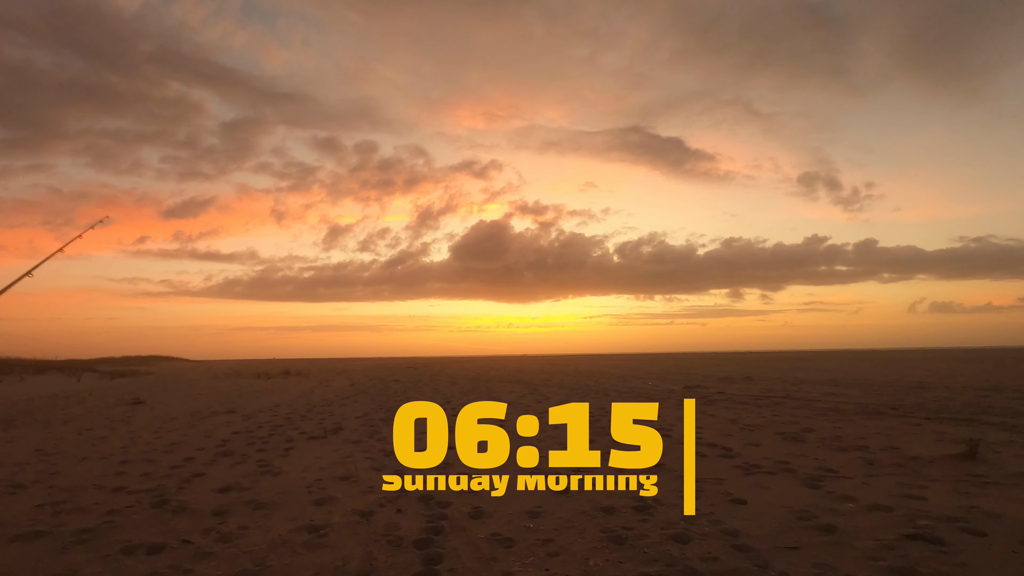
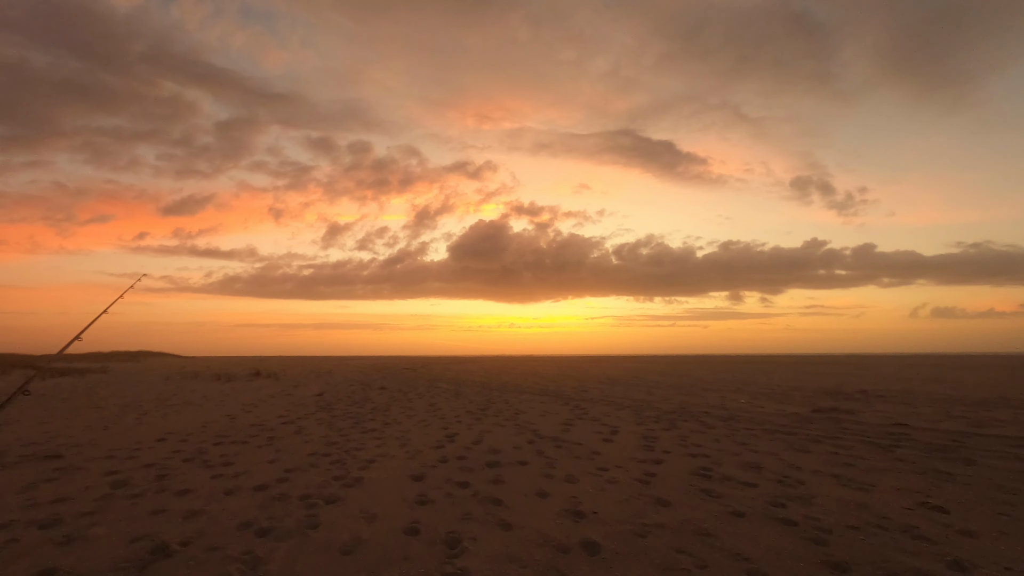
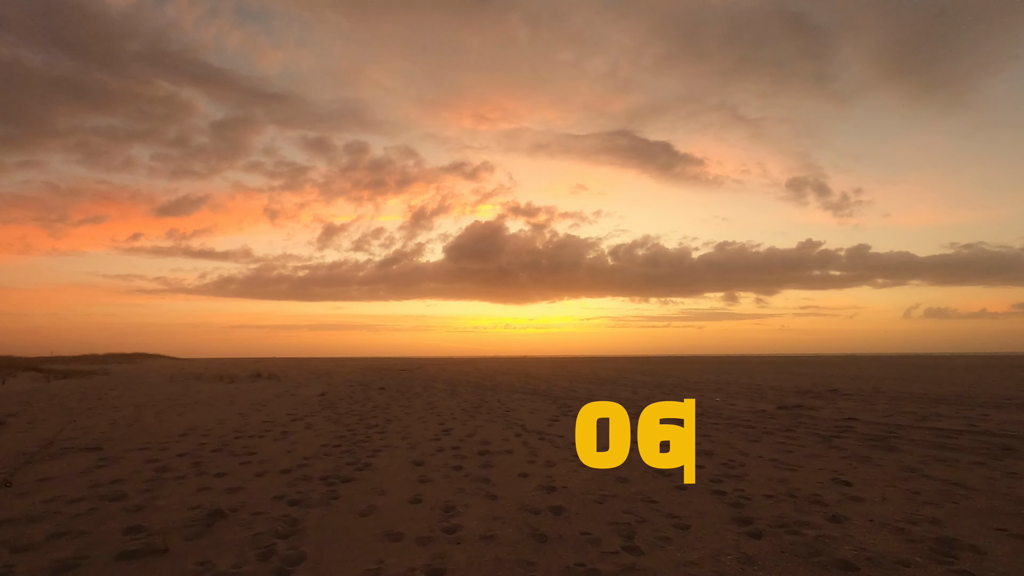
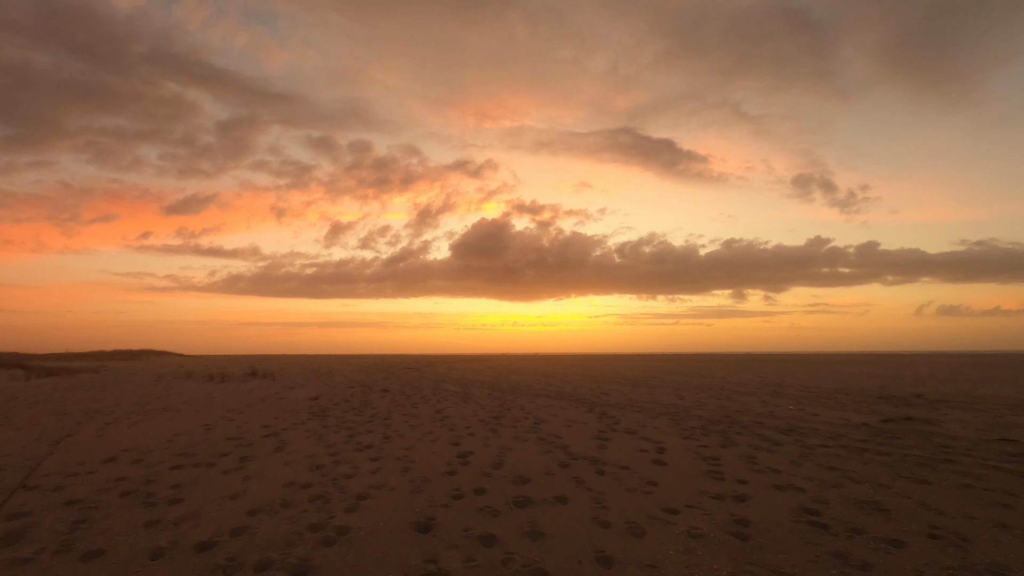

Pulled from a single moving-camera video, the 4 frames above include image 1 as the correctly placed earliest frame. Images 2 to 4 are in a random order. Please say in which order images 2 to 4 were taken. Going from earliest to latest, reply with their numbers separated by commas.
3, 2, 4
